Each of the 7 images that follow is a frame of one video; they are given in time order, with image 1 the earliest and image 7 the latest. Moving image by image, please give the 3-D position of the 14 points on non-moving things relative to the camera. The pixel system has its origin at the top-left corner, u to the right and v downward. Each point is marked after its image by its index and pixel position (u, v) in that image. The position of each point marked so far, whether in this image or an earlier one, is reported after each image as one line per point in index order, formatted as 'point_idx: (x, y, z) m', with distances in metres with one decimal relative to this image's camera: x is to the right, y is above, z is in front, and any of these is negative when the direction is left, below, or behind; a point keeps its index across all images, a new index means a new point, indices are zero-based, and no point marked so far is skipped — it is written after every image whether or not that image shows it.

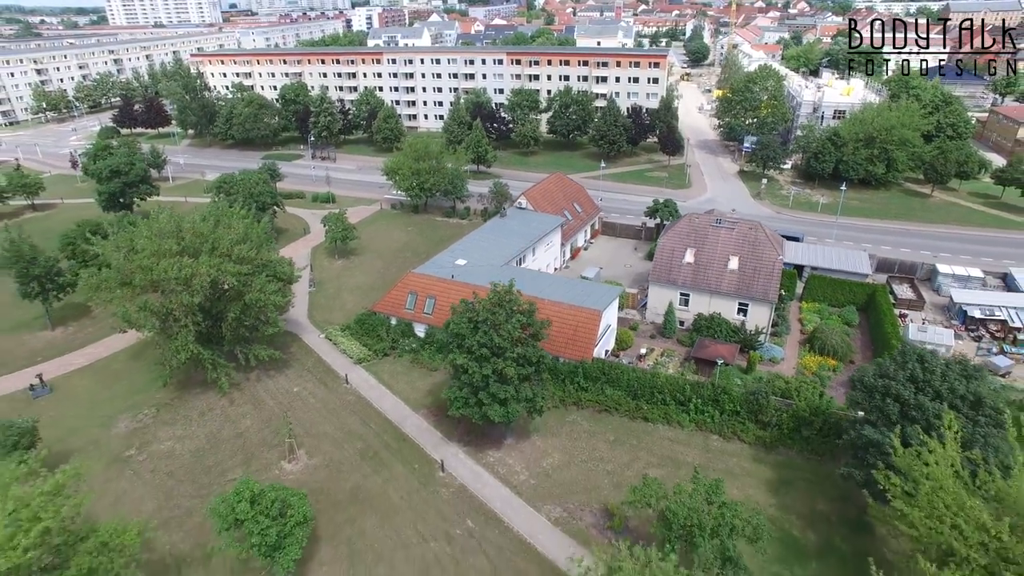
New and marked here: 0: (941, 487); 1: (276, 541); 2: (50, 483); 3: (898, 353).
0: (+10.0, -4.5, +14.5) m
1: (-6.3, -6.7, +16.4) m
2: (-10.7, -4.5, +14.4) m
3: (+12.2, -2.0, +19.6) m
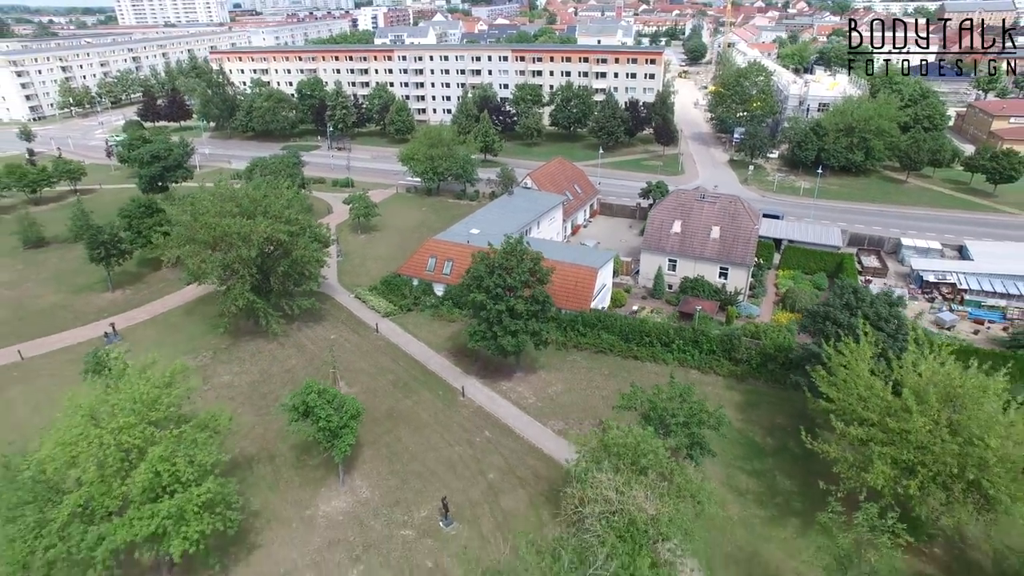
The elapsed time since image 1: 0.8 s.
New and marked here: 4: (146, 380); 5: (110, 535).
0: (+10.4, -2.5, +18.8) m
1: (-5.9, -4.7, +20.8) m
2: (-10.3, -2.5, +18.8) m
3: (+12.6, 0.0, +23.9) m
4: (-10.6, -2.6, +18.1) m
5: (-9.8, -6.0, +15.3) m
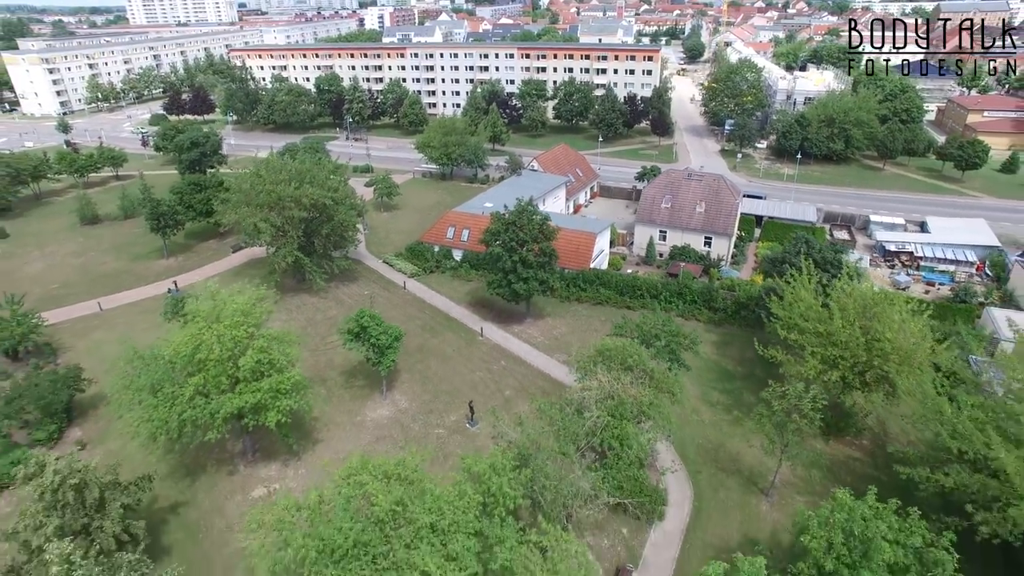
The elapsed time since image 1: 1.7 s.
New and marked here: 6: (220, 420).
0: (+10.9, -0.3, +23.8) m
1: (-5.4, -2.4, +25.8) m
2: (-9.8, -0.2, +23.8) m
3: (+13.2, +2.2, +28.8) m
4: (-10.0, -0.4, +23.1) m
5: (-9.2, -3.7, +20.3) m
6: (-9.4, -4.2, +20.0) m
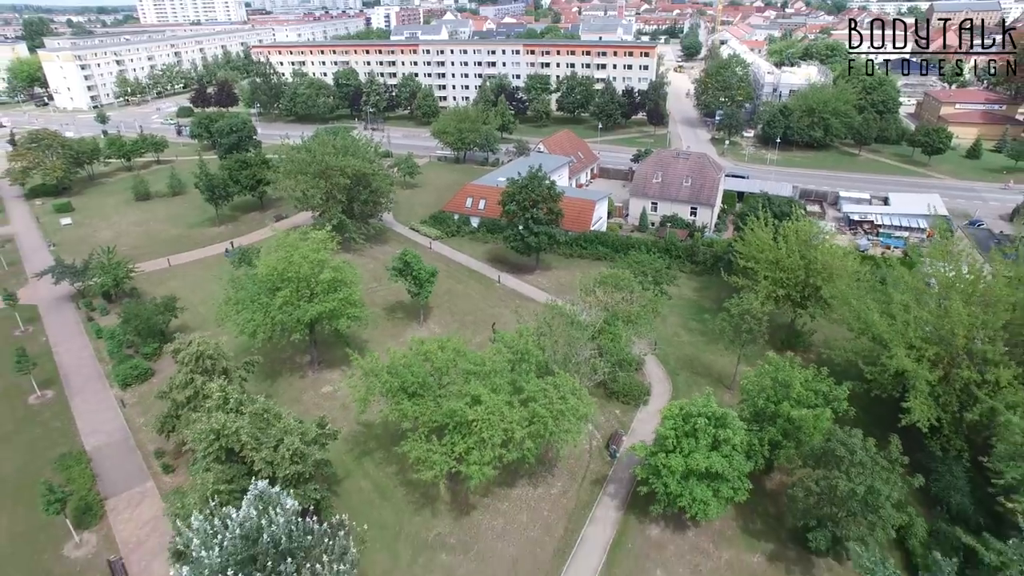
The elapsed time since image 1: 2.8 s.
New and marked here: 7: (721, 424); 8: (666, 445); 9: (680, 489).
0: (+11.7, +2.5, +29.7) m
1: (-4.6, +0.4, +31.8) m
2: (-9.0, +2.6, +29.8) m
3: (+14.0, +5.0, +34.8) m
4: (-9.2, +2.4, +29.1) m
5: (-8.5, -0.9, +26.3) m
6: (-8.6, -1.4, +26.0) m
7: (+6.6, -4.2, +19.8) m
8: (+5.0, -4.9, +20.1) m
9: (+5.2, -6.2, +19.3) m
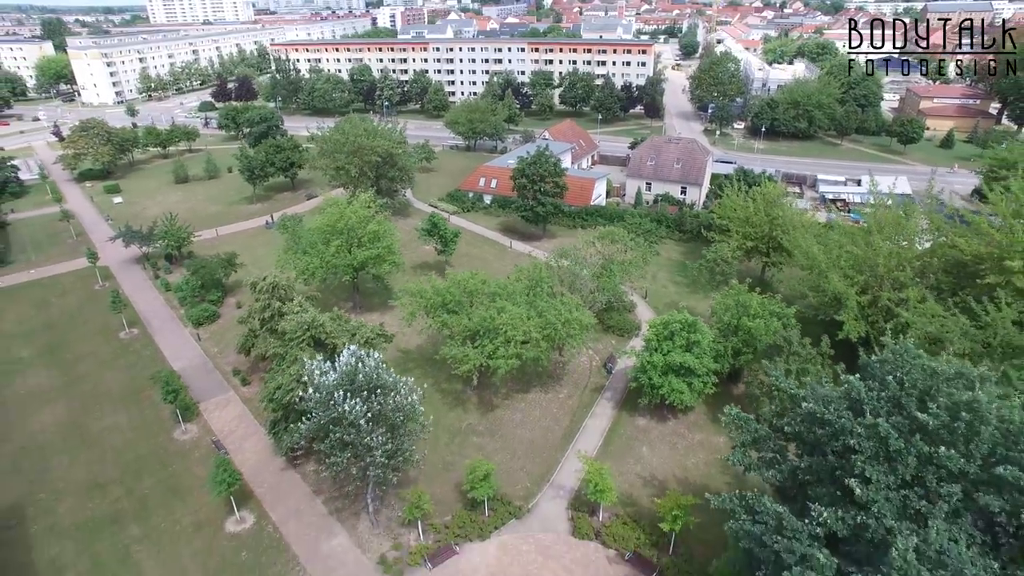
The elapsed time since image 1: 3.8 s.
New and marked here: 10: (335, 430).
0: (+12.4, +5.0, +35.2) m
1: (-3.9, +2.9, +37.2) m
2: (-8.3, +5.1, +35.2) m
3: (+14.7, +7.4, +40.2) m
4: (-8.5, +4.9, +34.5) m
5: (-7.8, +1.6, +31.7) m
6: (-7.9, +1.2, +31.4) m
7: (+7.3, -1.7, +25.2) m
8: (+5.7, -2.4, +25.5) m
9: (+5.9, -3.7, +24.7) m
10: (-5.0, -3.9, +17.6) m
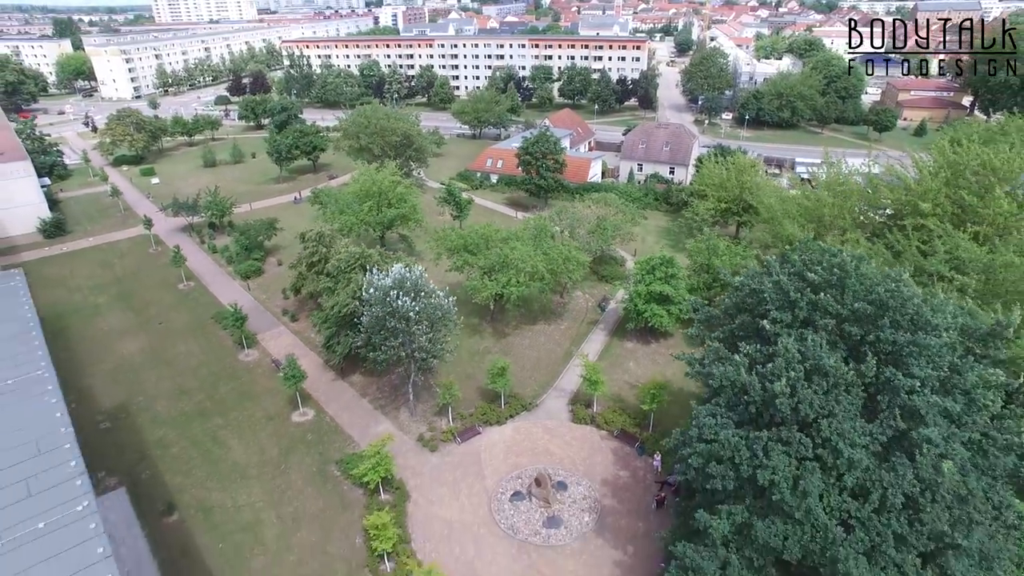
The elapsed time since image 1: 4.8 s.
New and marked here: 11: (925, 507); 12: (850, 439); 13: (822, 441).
0: (+12.8, +7.7, +40.5) m
1: (-3.5, +5.6, +42.5) m
2: (-7.9, +7.8, +40.6) m
3: (+15.1, +10.2, +45.6) m
4: (-8.1, +7.6, +39.9) m
5: (-7.3, +4.3, +37.1) m
6: (-7.5, +3.9, +36.7) m
7: (+7.8, +1.1, +30.5) m
8: (+6.2, +0.3, +30.8) m
9: (+6.4, -0.9, +30.0) m
10: (-4.5, -1.2, +23.0) m
11: (+9.5, -5.0, +14.2) m
12: (+7.9, -3.5, +14.5) m
13: (+7.4, -3.6, +14.8) m
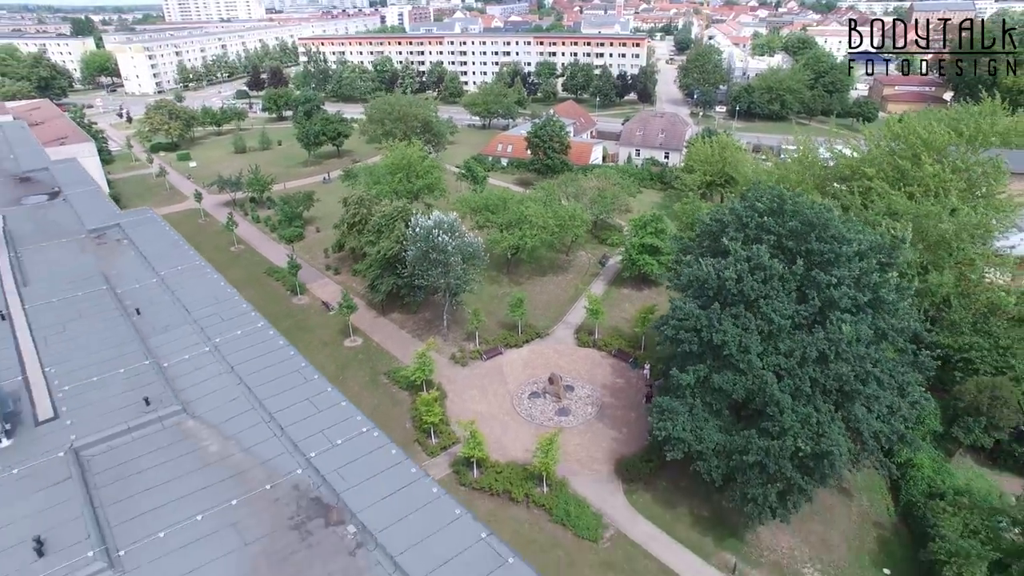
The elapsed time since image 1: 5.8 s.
0: (+13.7, +10.4, +46.1) m
1: (-2.6, +8.3, +48.1) m
2: (-7.0, +10.6, +46.1) m
3: (+16.0, +12.9, +51.1) m
4: (-7.3, +10.4, +45.4) m
5: (-6.5, +7.0, +42.6) m
6: (-6.6, +6.6, +42.3) m
7: (+8.6, +3.8, +36.1) m
8: (+7.0, +3.0, +36.4) m
9: (+7.2, +1.8, +35.6) m
10: (-3.7, +1.5, +28.6) m
11: (+10.3, -2.3, +19.8) m
12: (+8.7, -0.8, +20.0) m
13: (+8.2, -0.9, +20.4) m
